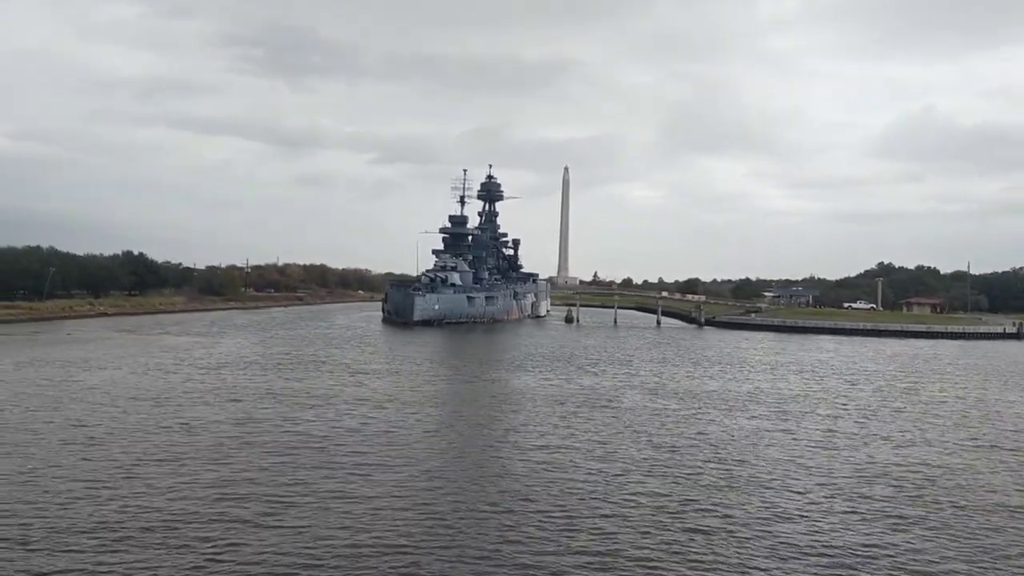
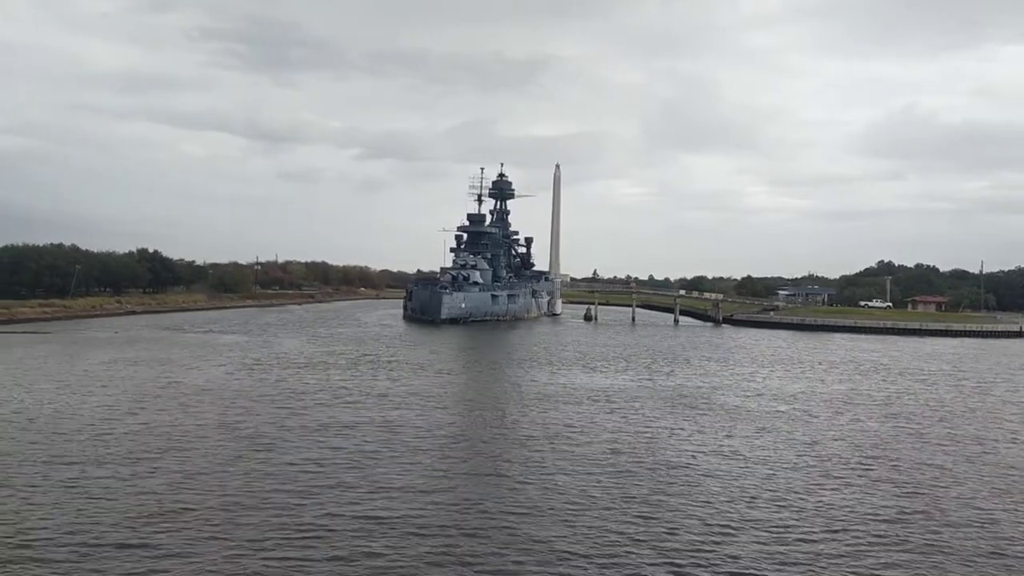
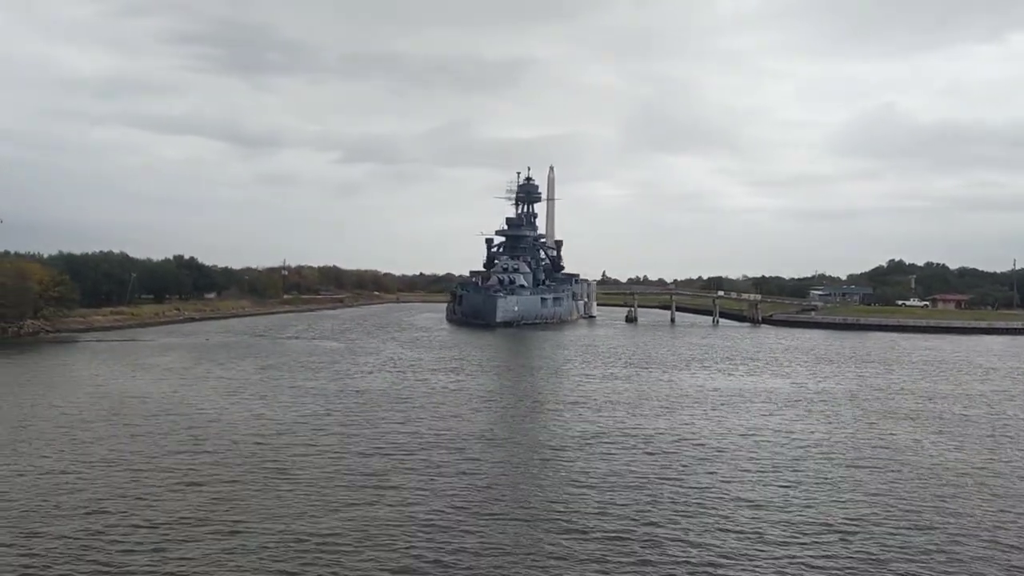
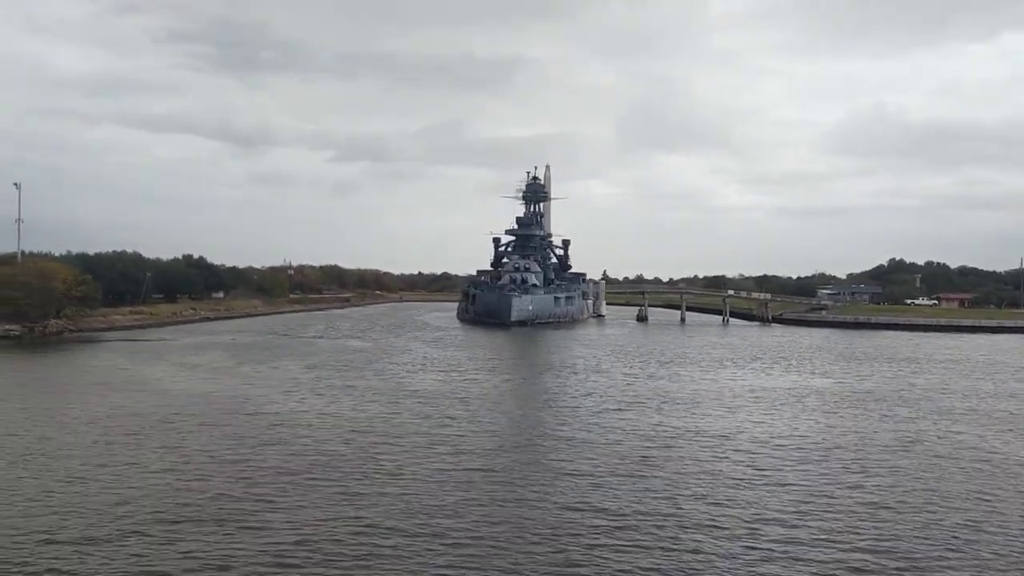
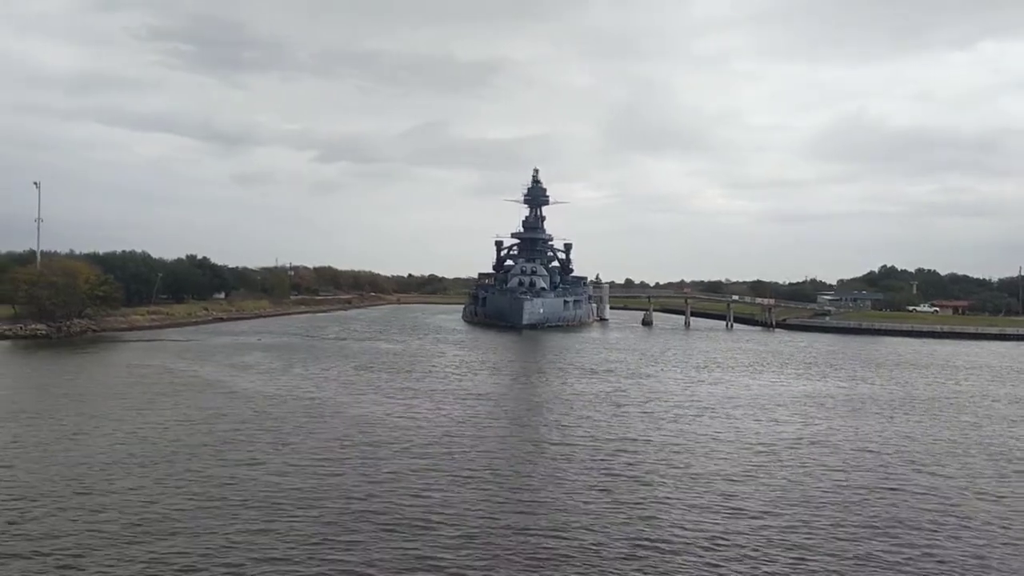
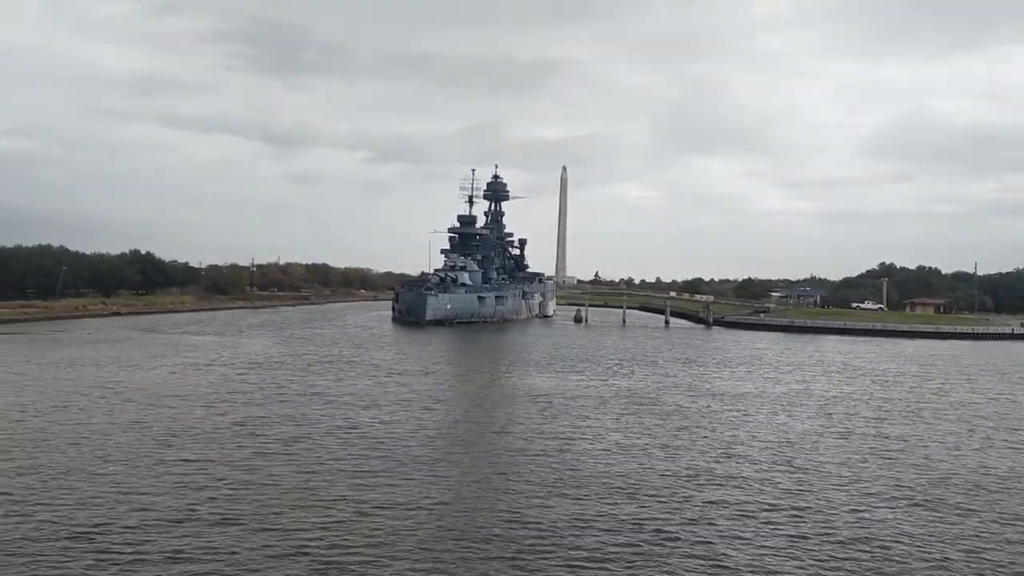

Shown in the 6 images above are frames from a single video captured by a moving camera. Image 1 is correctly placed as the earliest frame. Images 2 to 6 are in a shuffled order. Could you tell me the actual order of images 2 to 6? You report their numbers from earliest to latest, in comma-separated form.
6, 2, 3, 4, 5
